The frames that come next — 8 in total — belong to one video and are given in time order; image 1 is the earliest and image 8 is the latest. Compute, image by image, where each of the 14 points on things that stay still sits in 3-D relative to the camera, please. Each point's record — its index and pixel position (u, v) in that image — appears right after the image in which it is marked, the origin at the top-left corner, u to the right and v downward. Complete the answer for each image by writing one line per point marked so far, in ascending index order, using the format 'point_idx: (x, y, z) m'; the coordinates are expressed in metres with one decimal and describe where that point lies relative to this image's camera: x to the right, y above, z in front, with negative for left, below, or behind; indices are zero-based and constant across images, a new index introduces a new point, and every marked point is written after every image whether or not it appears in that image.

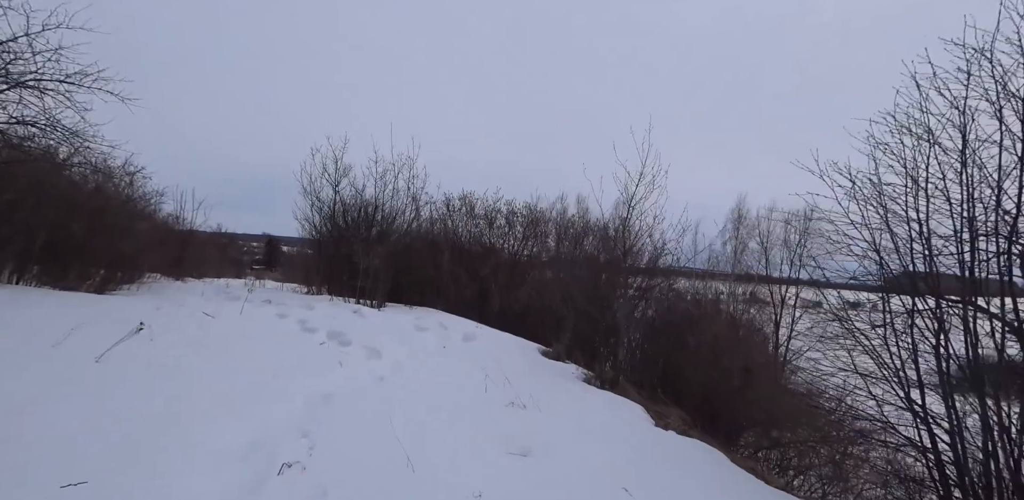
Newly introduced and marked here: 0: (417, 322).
0: (-1.6, -1.3, +9.1) m
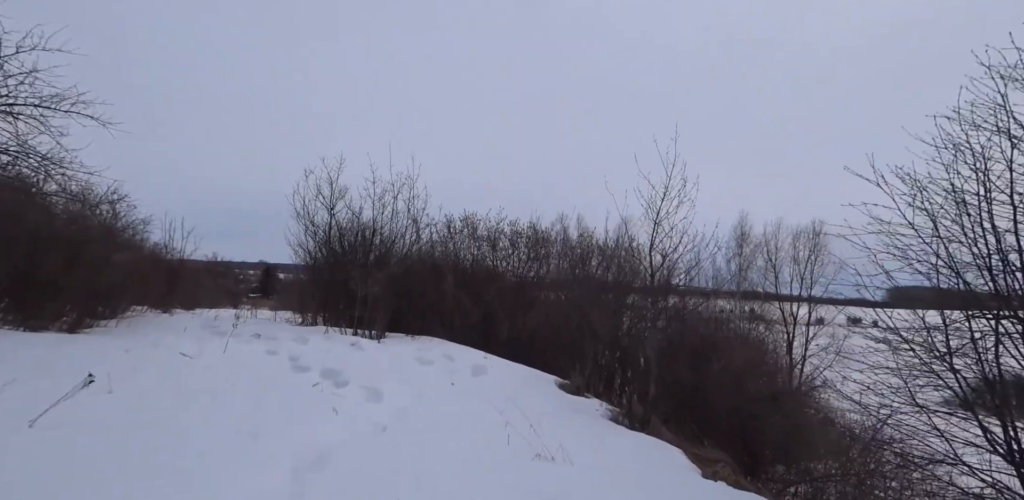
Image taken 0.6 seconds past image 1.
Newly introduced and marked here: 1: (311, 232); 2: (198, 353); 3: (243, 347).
0: (-1.4, -1.7, +8.3) m
1: (-4.5, +0.4, +11.3) m
2: (-4.7, -1.5, +7.5) m
3: (-4.2, -1.5, +8.0) m
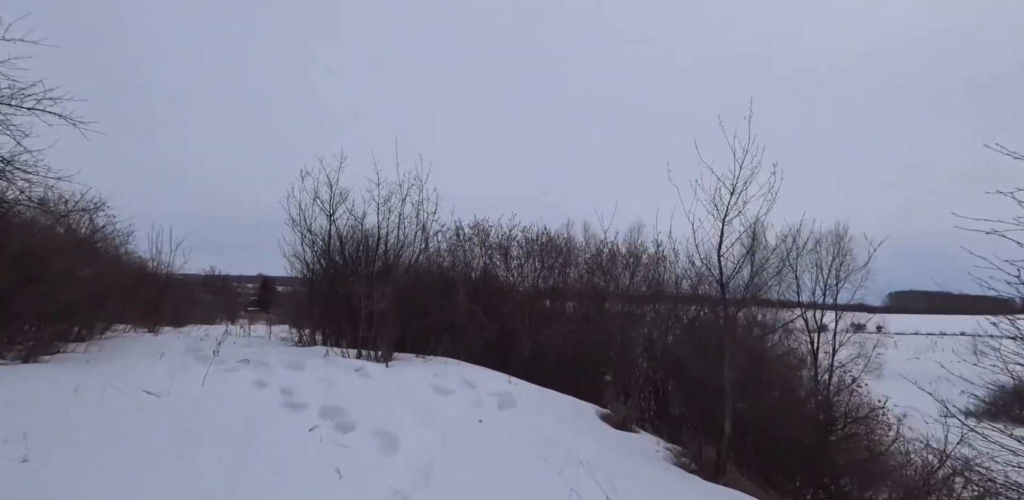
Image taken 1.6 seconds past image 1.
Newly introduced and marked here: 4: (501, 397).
0: (-1.0, -1.8, +7.2) m
1: (-4.1, +0.2, +10.2) m
2: (-4.3, -1.7, +6.4) m
3: (-3.8, -1.7, +6.8) m
4: (-0.1, -2.0, +6.6) m
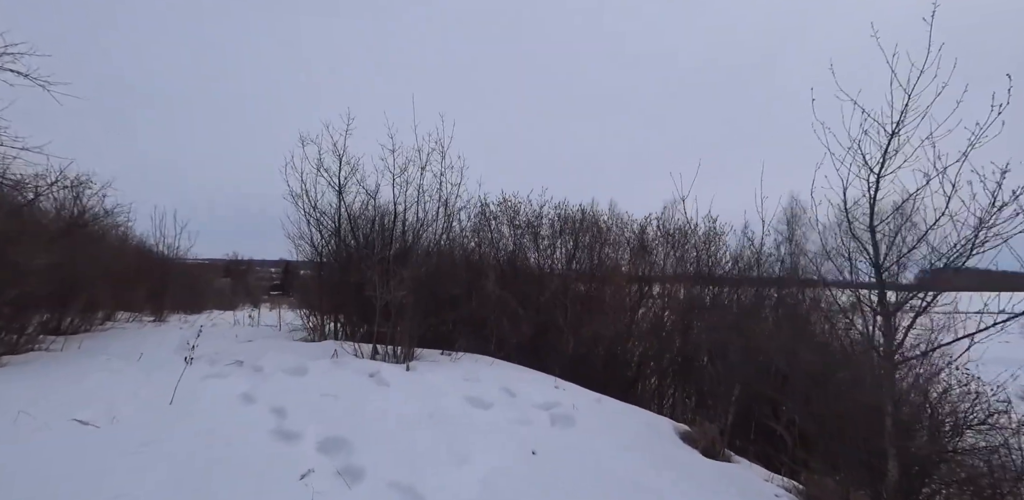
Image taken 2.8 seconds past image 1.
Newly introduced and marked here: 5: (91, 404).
0: (-0.4, -1.6, +5.8) m
1: (-3.5, +0.5, +8.9) m
2: (-3.7, -1.5, +5.1) m
3: (-3.3, -1.4, +5.6) m
4: (+0.4, -1.7, +5.3) m
5: (-4.1, -1.5, +4.9) m
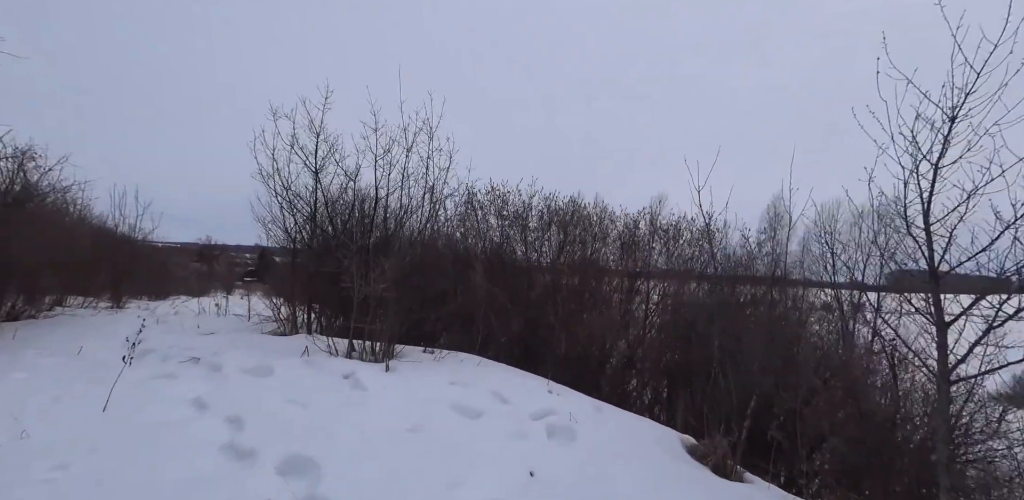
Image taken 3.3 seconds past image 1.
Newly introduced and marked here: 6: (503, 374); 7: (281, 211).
0: (-0.5, -1.5, +5.3) m
1: (-3.6, +0.7, +8.2) m
2: (-3.8, -1.3, +4.4) m
3: (-3.3, -1.3, +4.9) m
4: (+0.3, -1.6, +4.7) m
5: (-4.2, -1.3, +4.2) m
6: (-0.1, -1.5, +6.1) m
7: (-3.7, +0.6, +8.1) m
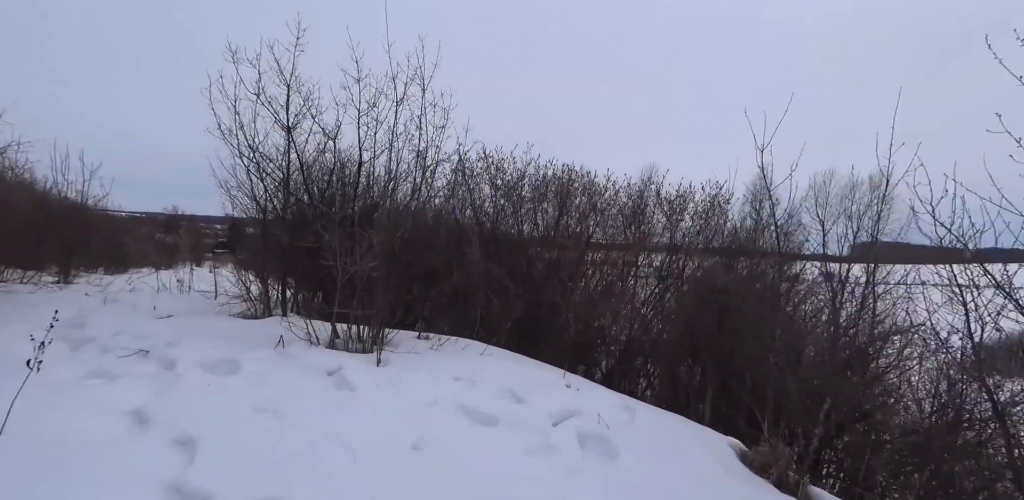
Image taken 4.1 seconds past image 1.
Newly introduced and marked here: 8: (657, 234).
0: (-0.4, -1.2, +4.4) m
1: (-3.6, +1.2, +7.1) m
2: (-3.6, -1.1, +3.5) m
3: (-3.2, -1.0, +4.0) m
4: (+0.5, -1.4, +4.0) m
5: (-4.0, -1.1, +3.2) m
6: (0.0, -1.2, +5.3) m
7: (-3.7, +1.1, +7.0) m
8: (+3.1, +0.4, +10.7) m
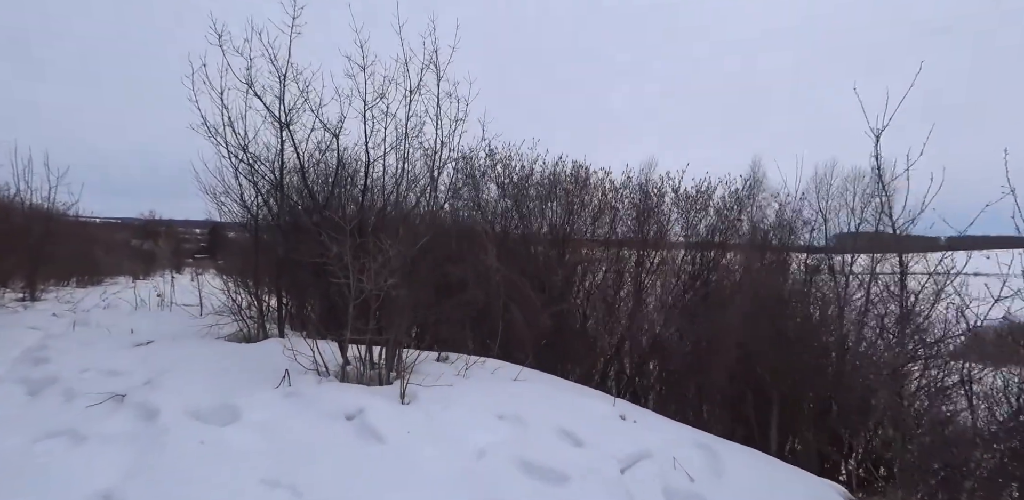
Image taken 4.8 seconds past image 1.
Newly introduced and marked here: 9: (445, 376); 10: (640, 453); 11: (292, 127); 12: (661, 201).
0: (0.0, -1.3, +3.7) m
1: (-3.3, +1.0, +6.3) m
2: (-3.2, -1.3, +2.7) m
3: (-2.7, -1.2, +3.2) m
4: (+0.9, -1.5, +3.3) m
5: (-3.5, -1.3, +2.4) m
6: (+0.4, -1.3, +4.6) m
7: (-3.4, +0.9, +6.2) m
8: (+3.3, +0.4, +10.1) m
9: (-0.6, -1.2, +4.7) m
10: (+0.9, -1.5, +3.6) m
11: (-2.4, +1.3, +5.5) m
12: (+3.1, +1.0, +10.2) m
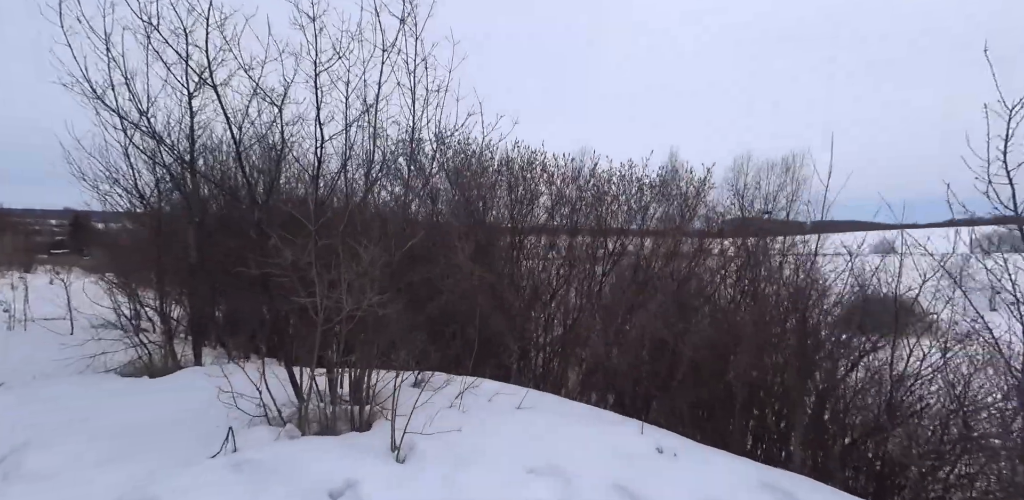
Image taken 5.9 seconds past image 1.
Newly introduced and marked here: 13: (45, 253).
0: (+0.3, -1.4, +2.9) m
1: (-3.5, +0.9, +4.8) m
2: (-2.7, -1.4, +1.3) m
3: (-2.4, -1.3, +1.9) m
4: (+1.2, -1.5, +2.6) m
5: (-3.0, -1.5, +1.0) m
6: (+0.5, -1.3, +3.8) m
7: (-3.6, +0.8, +4.7) m
8: (+2.3, +0.6, +9.7) m
9: (-0.6, -1.2, +3.8) m
10: (+1.2, -1.5, +2.9) m
11: (-2.5, +1.3, +4.1) m
12: (+2.1, +1.2, +9.8) m
13: (-14.5, -0.3, +15.7) m
